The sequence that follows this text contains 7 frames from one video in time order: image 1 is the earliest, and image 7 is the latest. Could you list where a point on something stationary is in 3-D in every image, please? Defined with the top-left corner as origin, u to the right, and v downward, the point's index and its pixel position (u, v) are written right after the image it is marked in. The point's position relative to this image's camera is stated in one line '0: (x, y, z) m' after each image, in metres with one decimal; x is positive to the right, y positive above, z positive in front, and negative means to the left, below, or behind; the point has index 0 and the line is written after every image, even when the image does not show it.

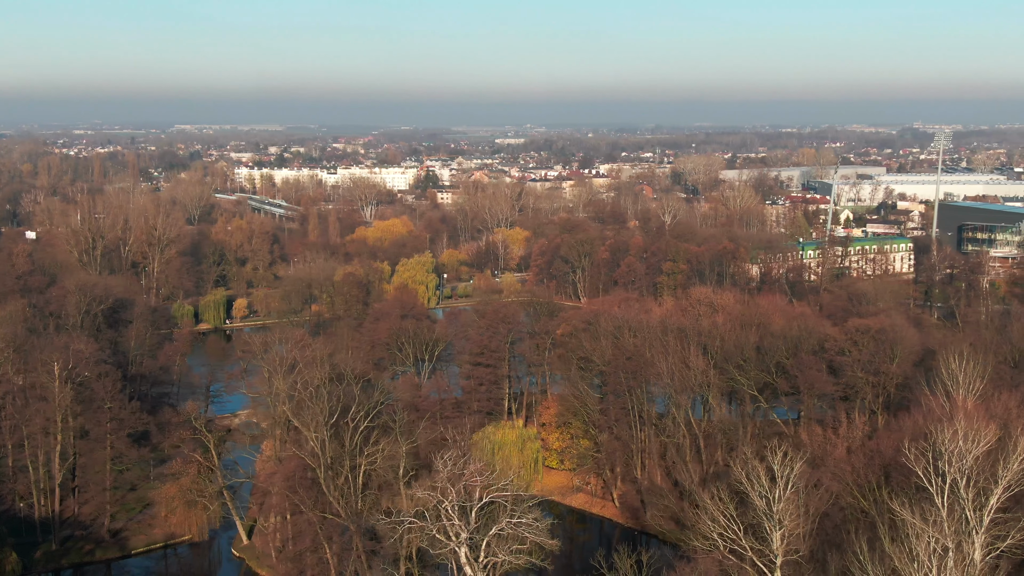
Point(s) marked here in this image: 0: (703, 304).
0: (+2.4, -0.2, +17.8) m
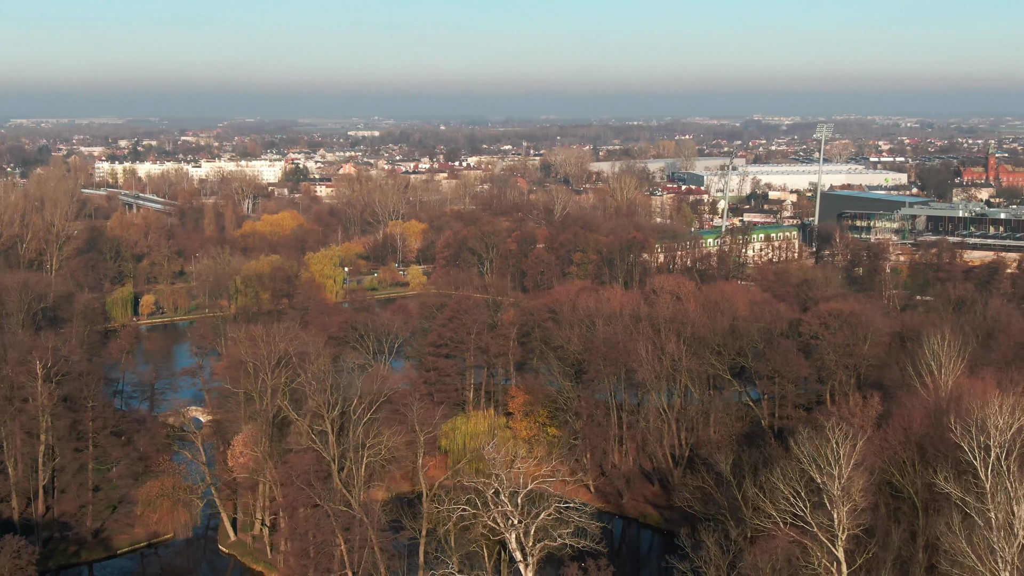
0: (+2.0, 0.0, +18.2) m
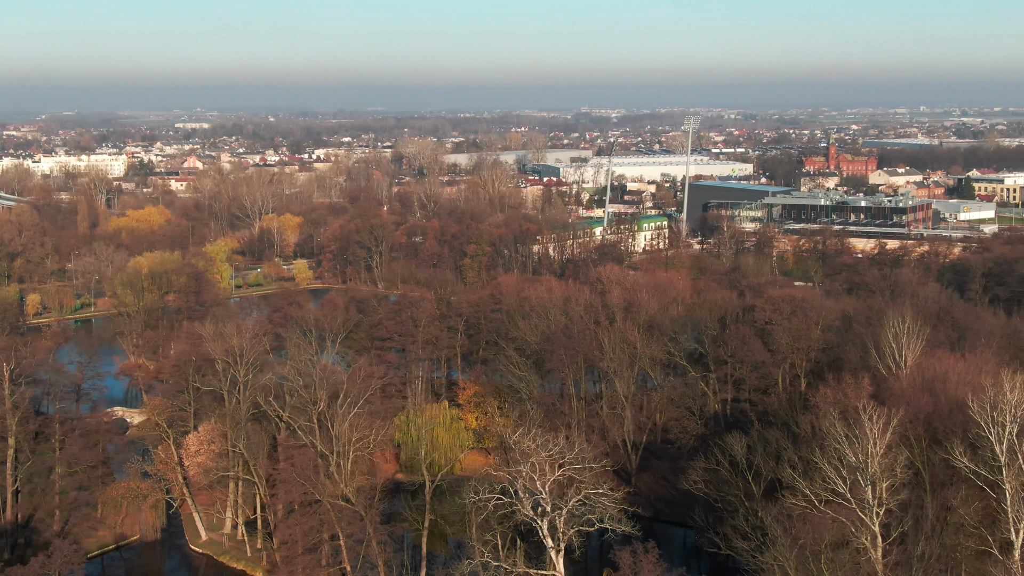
0: (+1.3, +0.1, +18.5) m
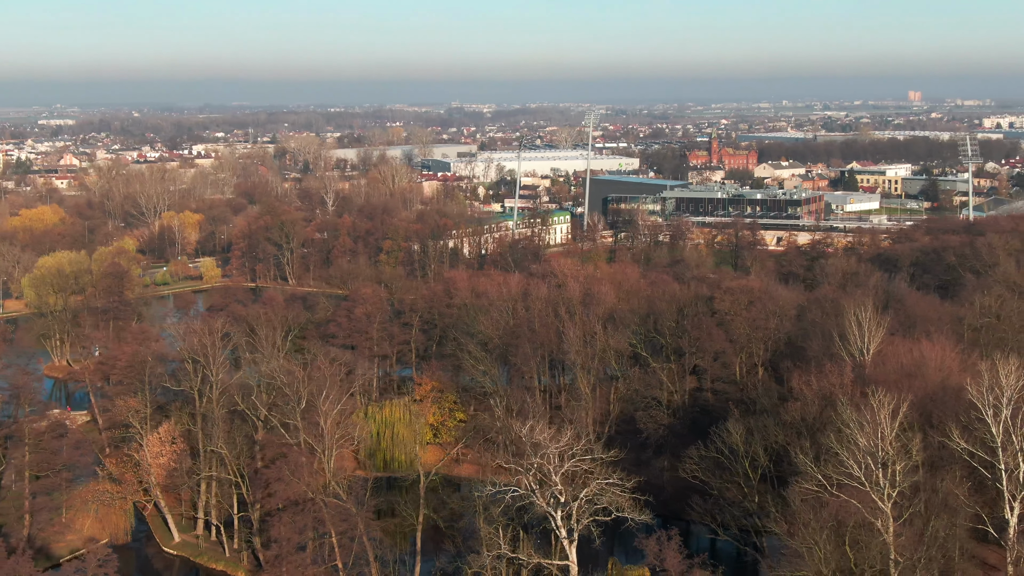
0: (+0.7, +0.2, +18.7) m
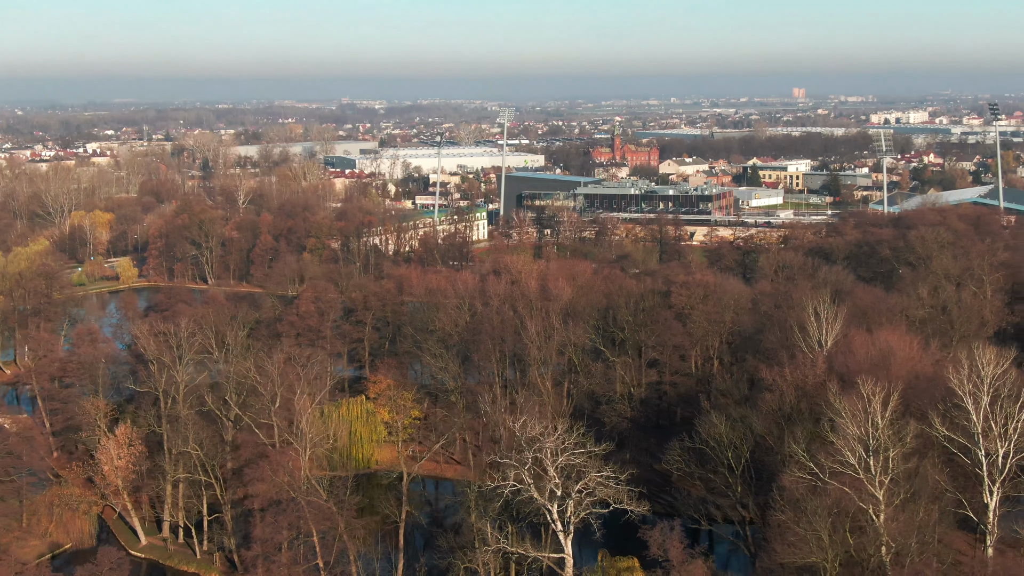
0: (+0.1, +0.2, +18.8) m
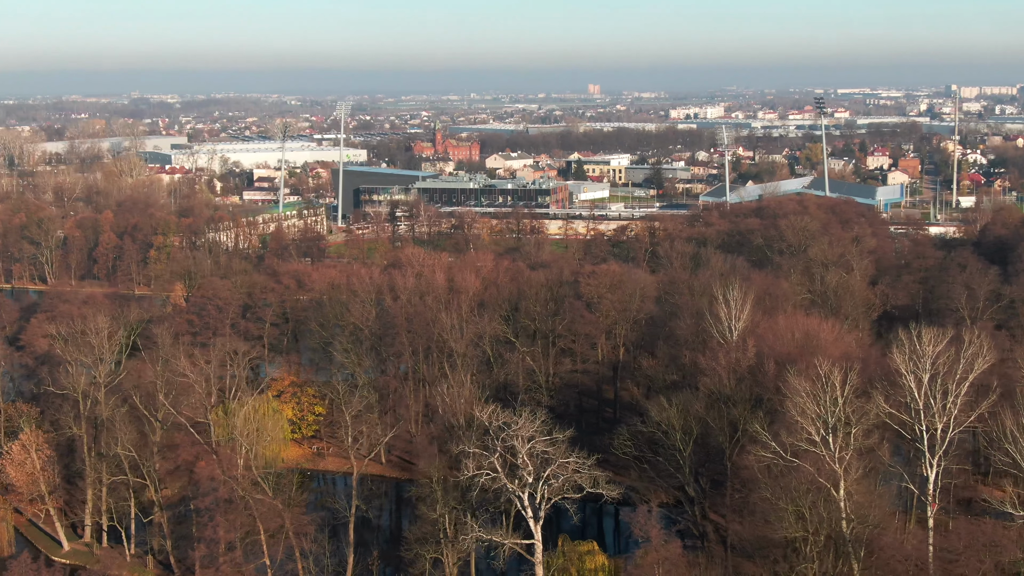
0: (-1.2, +0.3, +18.8) m
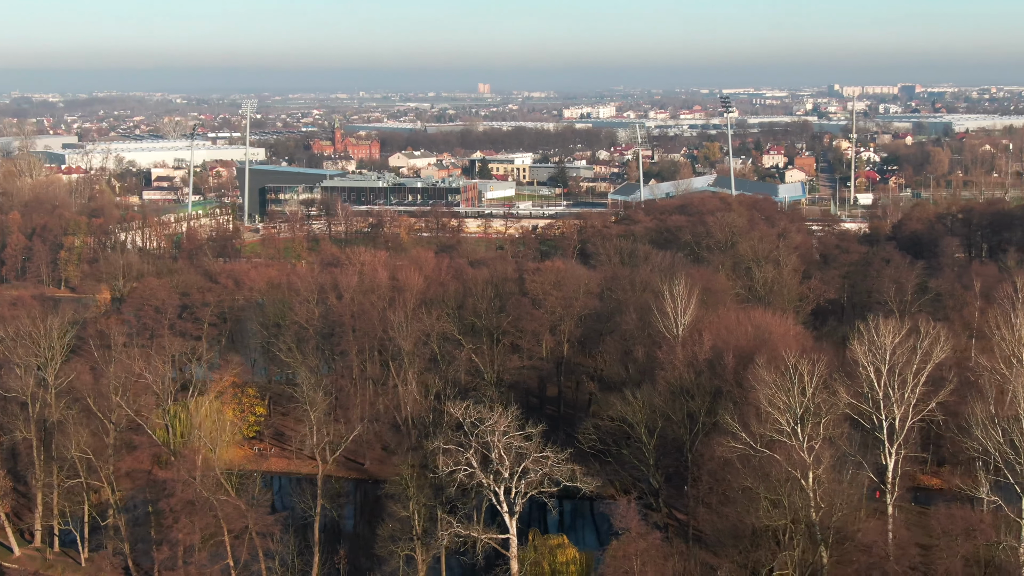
0: (-1.9, +0.3, +18.8) m
